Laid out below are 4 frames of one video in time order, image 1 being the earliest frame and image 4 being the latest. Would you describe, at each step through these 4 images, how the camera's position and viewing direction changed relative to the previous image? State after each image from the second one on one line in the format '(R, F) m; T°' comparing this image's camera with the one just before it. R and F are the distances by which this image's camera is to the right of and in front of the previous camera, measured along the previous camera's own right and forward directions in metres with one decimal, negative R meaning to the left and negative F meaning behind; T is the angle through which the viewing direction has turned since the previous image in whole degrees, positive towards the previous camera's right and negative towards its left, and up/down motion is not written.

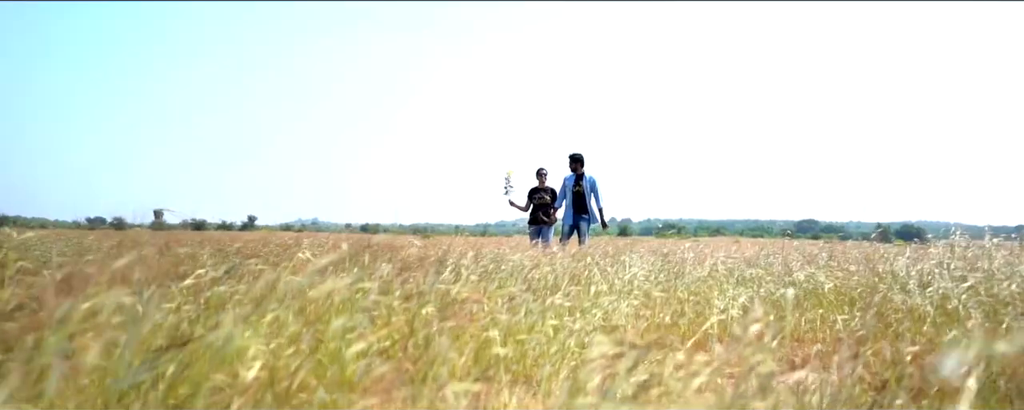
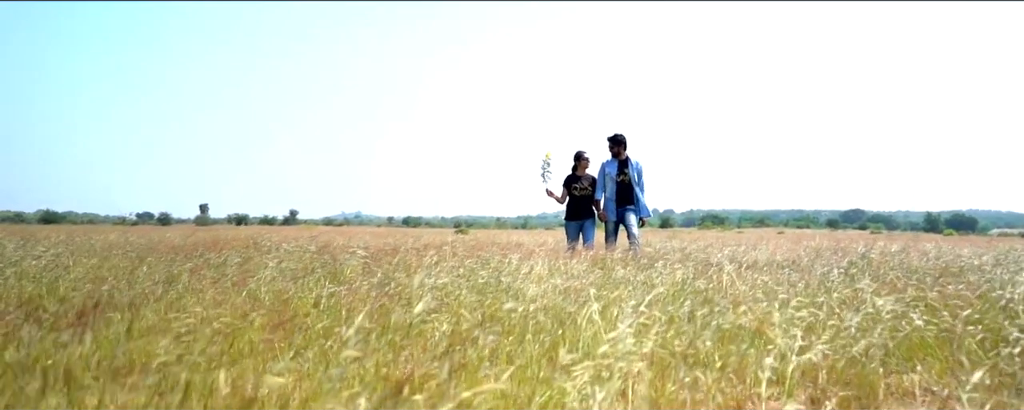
(+0.3, +0.4) m; -3°
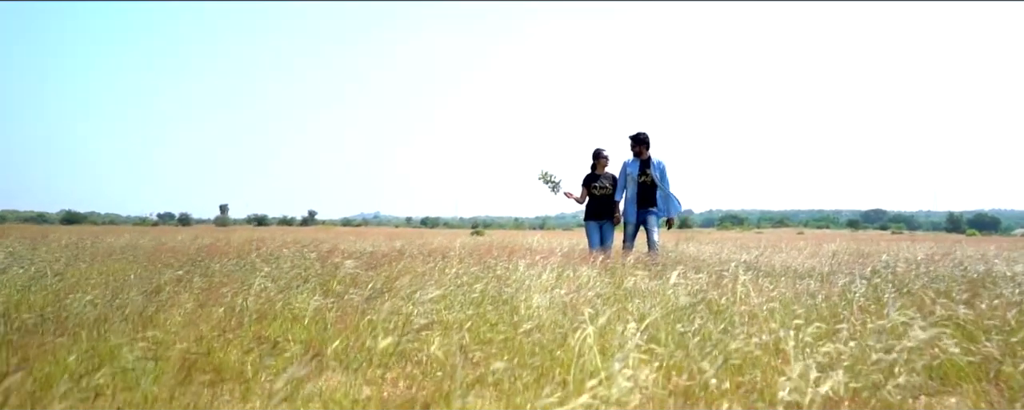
(+0.2, +0.4) m; -1°
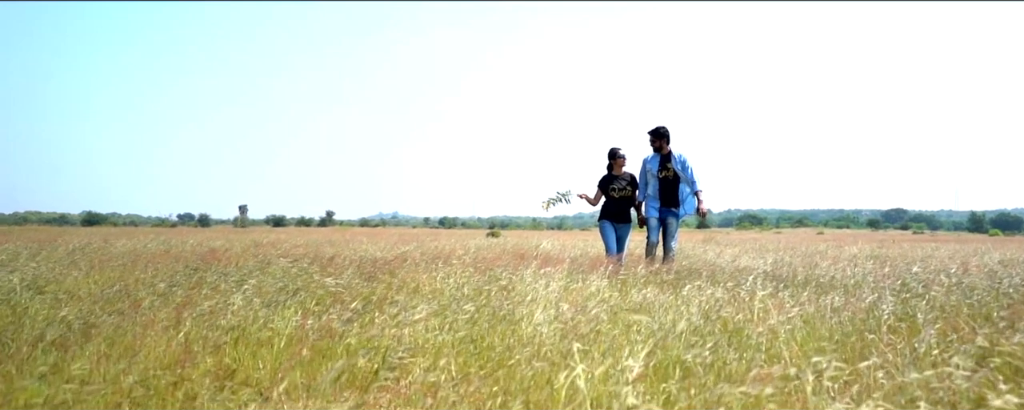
(+0.2, +0.5) m; -1°
